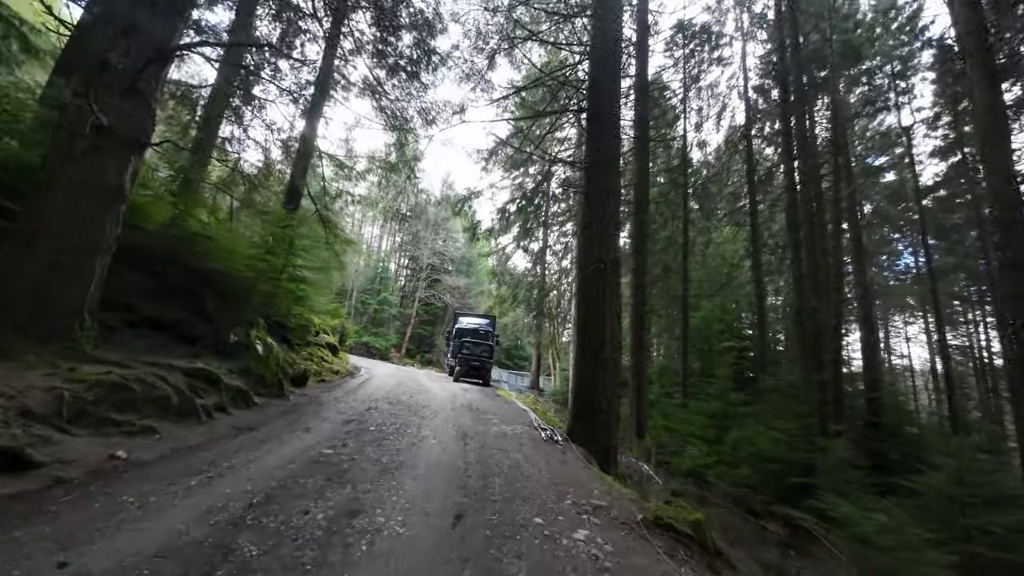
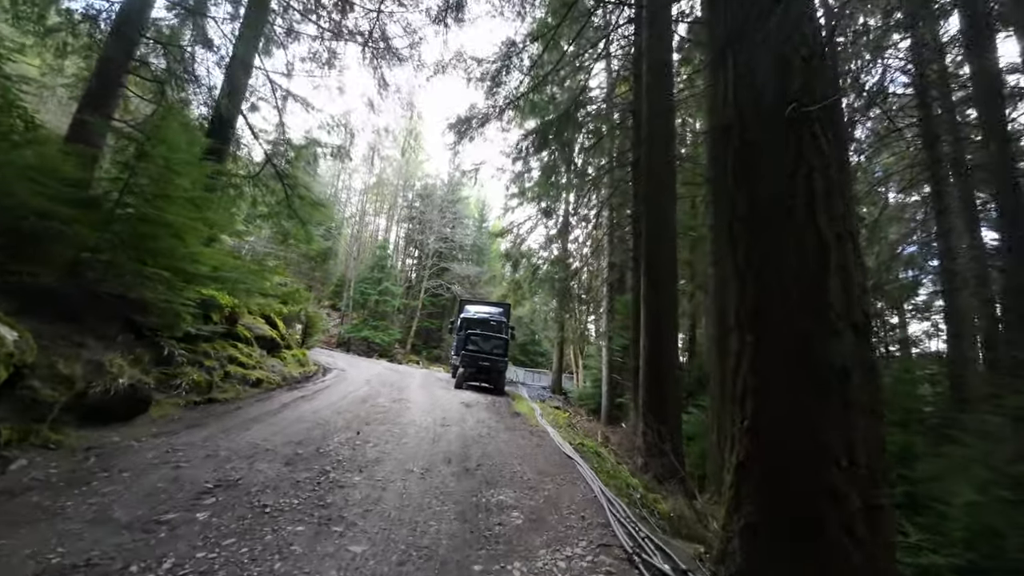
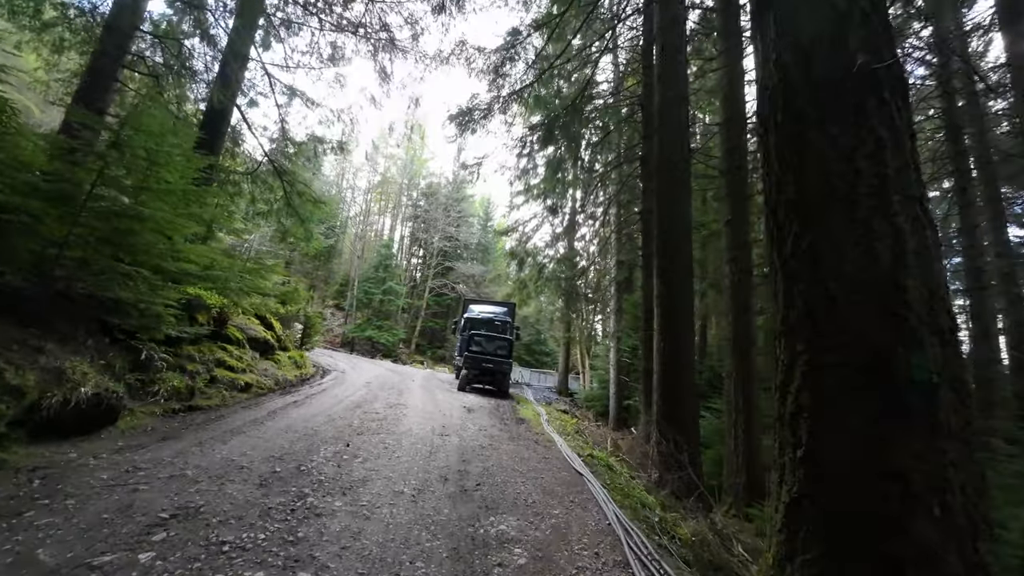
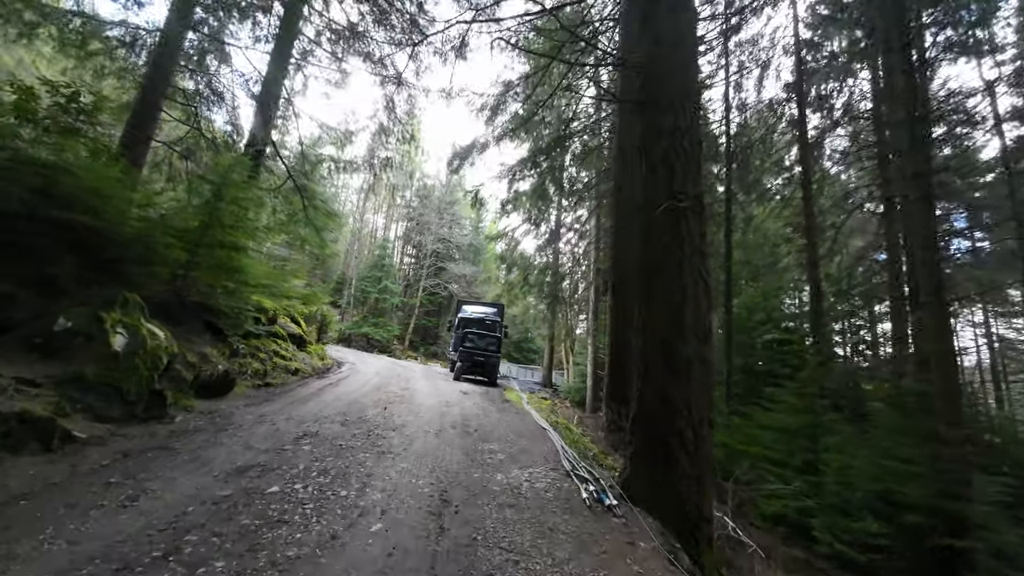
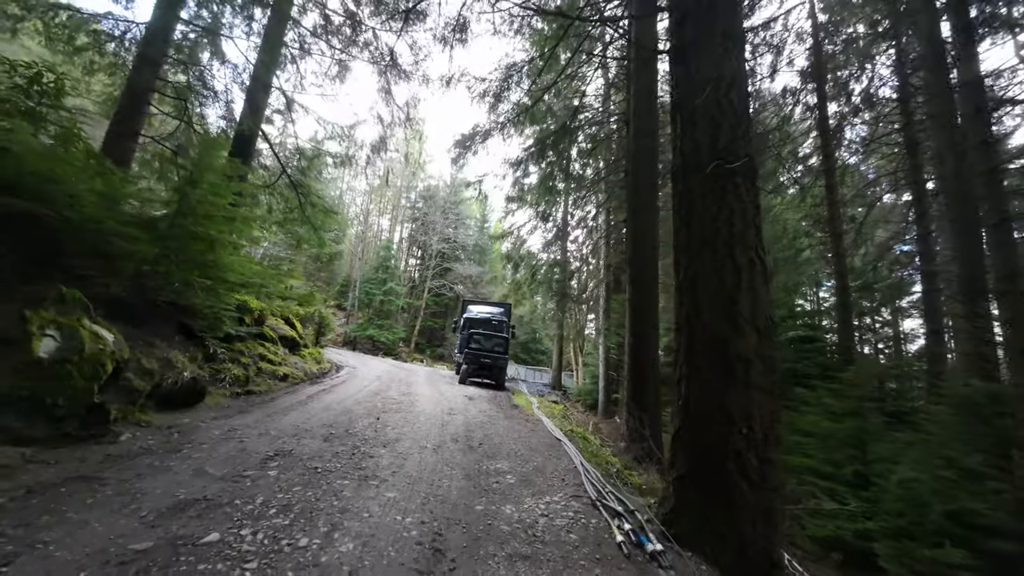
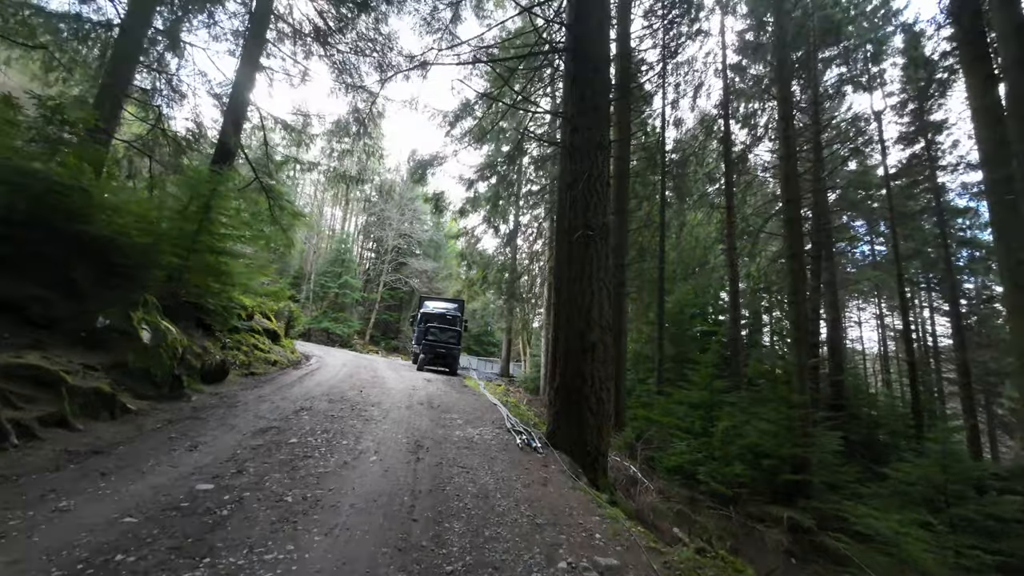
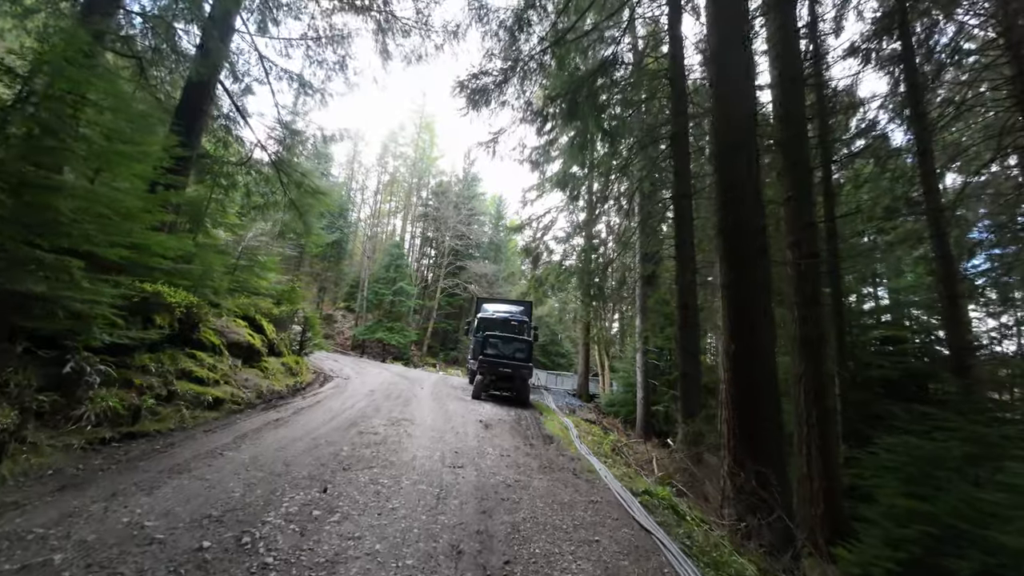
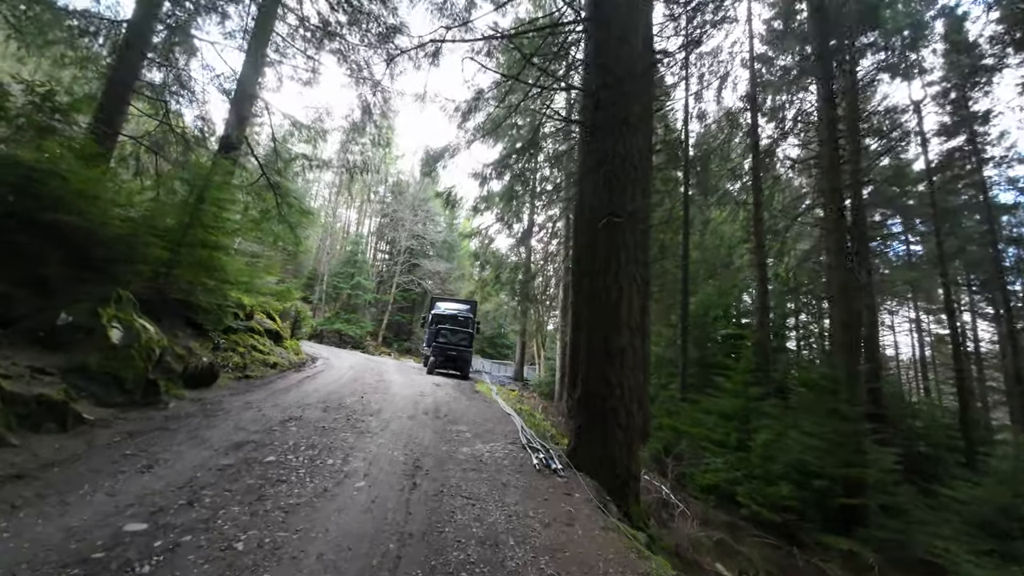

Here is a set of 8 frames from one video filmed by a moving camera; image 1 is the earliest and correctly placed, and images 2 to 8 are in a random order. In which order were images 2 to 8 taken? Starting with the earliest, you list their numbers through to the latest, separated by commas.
6, 8, 4, 5, 2, 3, 7
